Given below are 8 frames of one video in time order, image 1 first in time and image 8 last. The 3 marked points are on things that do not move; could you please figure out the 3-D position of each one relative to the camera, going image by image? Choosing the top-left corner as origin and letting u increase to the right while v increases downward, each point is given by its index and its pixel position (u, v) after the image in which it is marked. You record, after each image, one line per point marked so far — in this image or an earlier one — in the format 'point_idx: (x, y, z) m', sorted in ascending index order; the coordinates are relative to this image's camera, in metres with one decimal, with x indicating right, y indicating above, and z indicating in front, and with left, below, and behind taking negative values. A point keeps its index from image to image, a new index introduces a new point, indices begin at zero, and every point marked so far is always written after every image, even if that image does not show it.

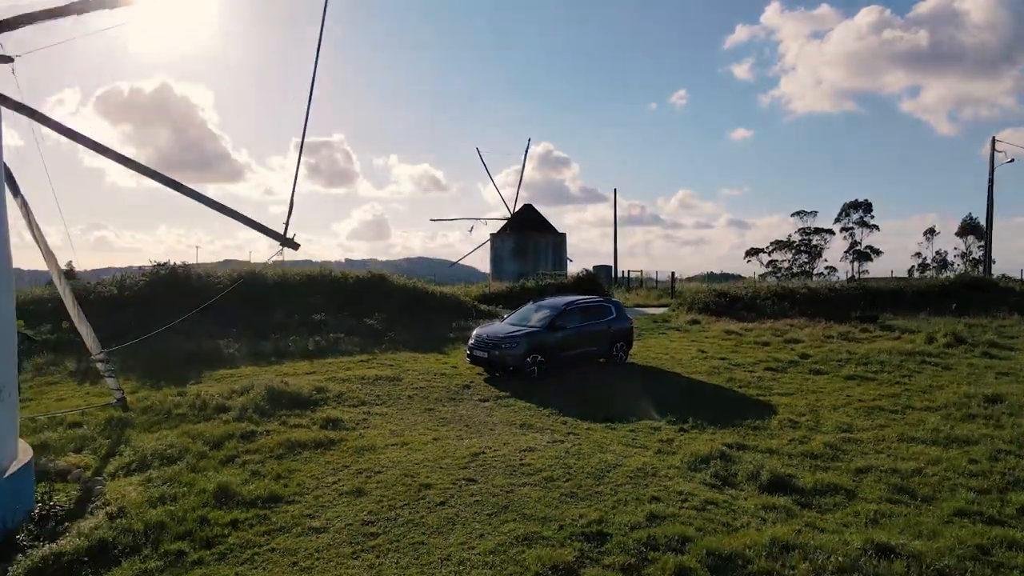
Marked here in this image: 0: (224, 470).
0: (-3.4, -2.1, +7.3) m
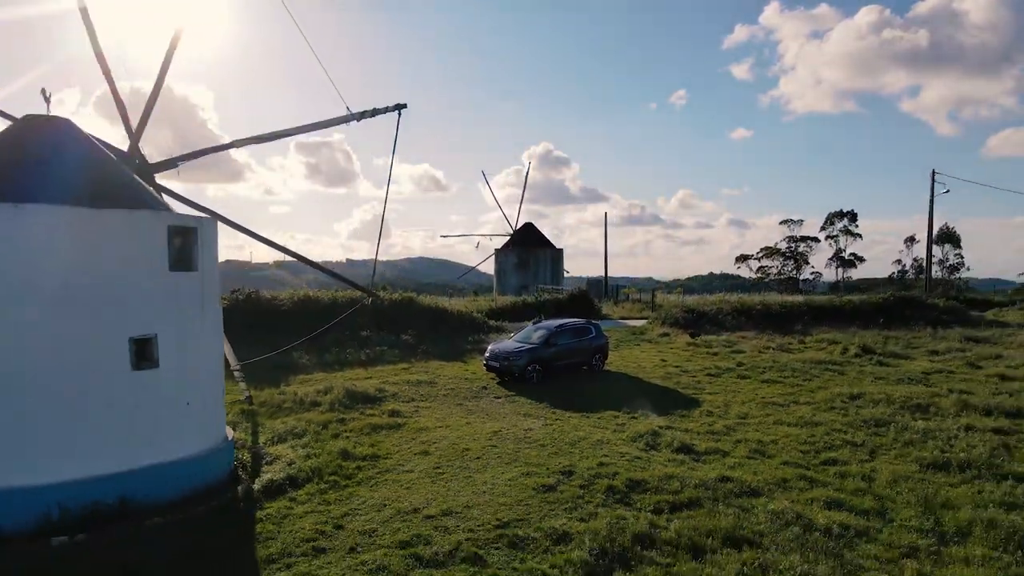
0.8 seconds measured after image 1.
0: (-3.2, -2.8, +11.5) m
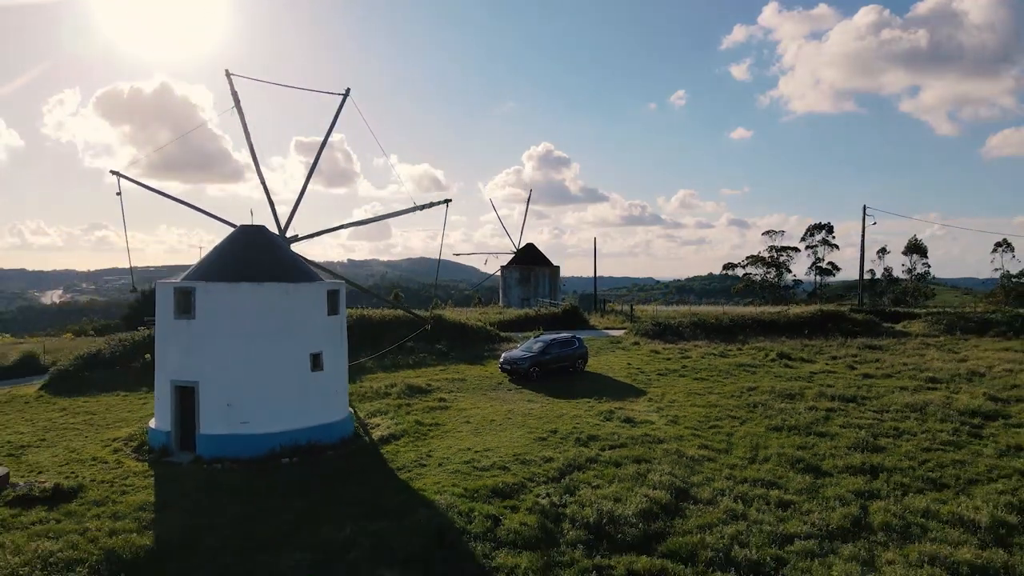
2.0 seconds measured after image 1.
0: (-3.0, -3.7, +18.2) m
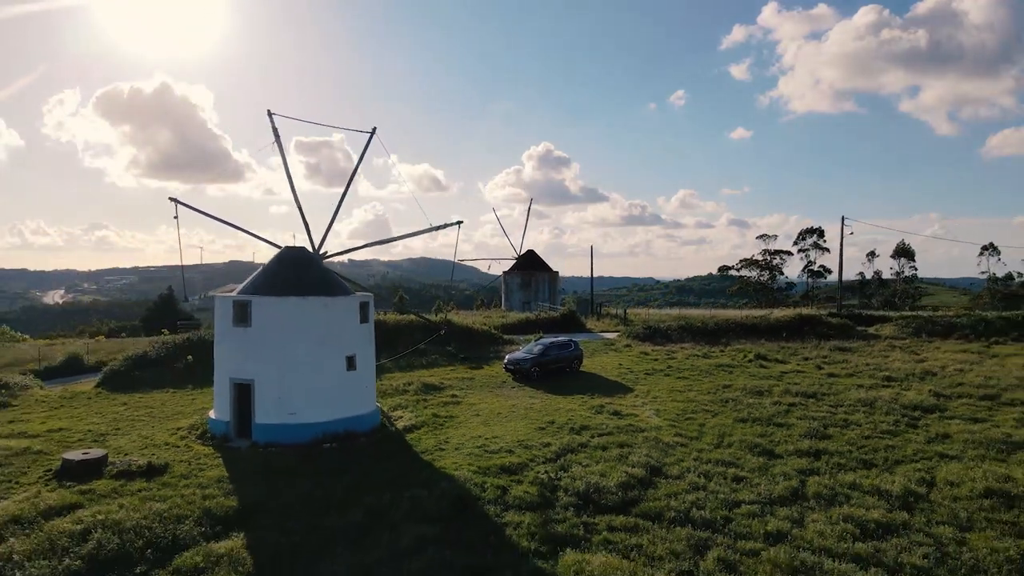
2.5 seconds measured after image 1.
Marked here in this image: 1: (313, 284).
0: (-2.9, -4.1, +21.0) m
1: (-5.7, +0.1, +17.9) m
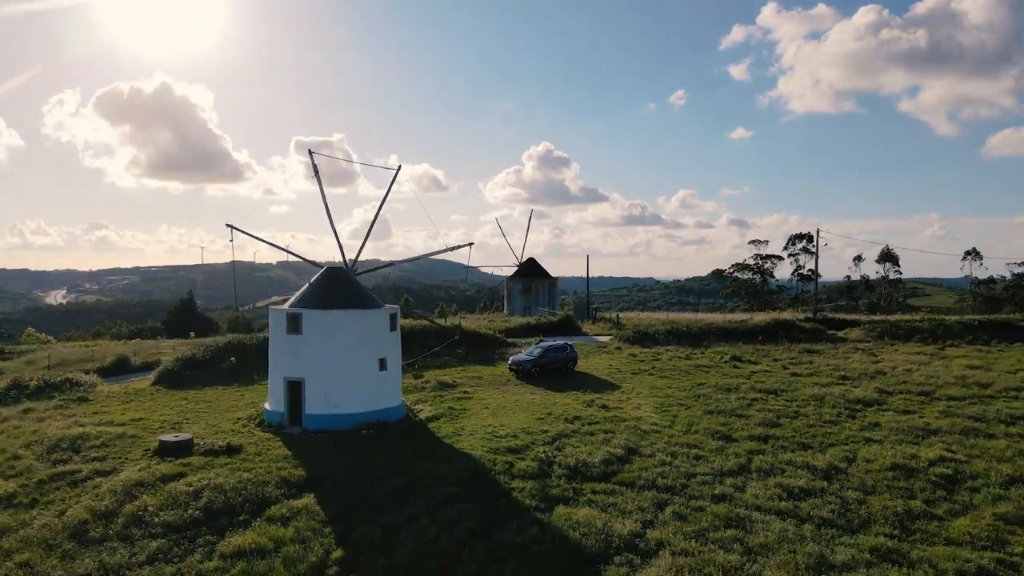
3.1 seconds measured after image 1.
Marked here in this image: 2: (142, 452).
0: (-2.7, -4.5, +24.7) m
1: (-5.6, -0.4, +21.6) m
2: (-10.9, -4.9, +18.4) m
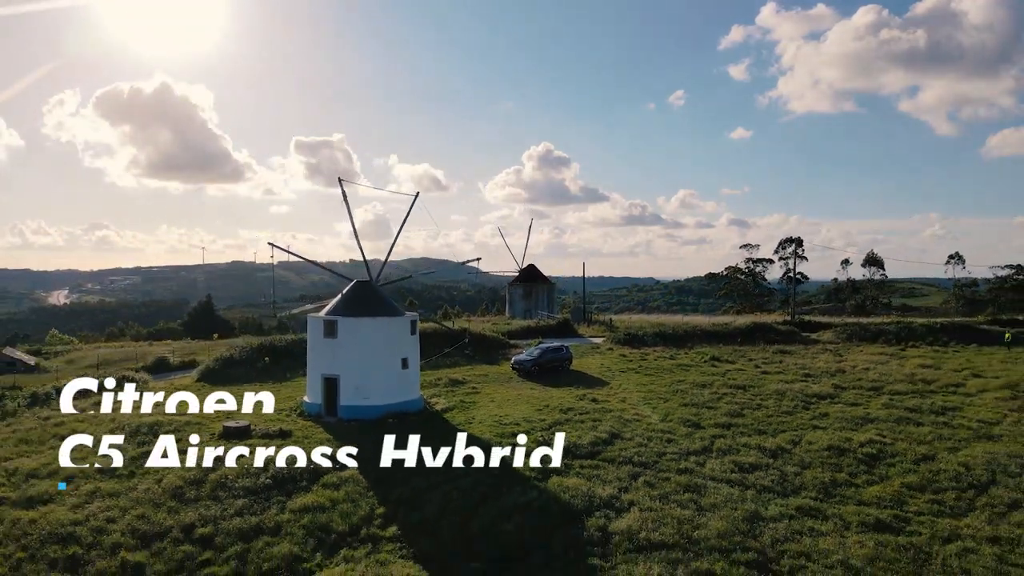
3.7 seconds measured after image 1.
0: (-2.6, -5.0, +28.4) m
1: (-5.5, -0.8, +25.4) m
2: (-10.8, -5.3, +22.1) m
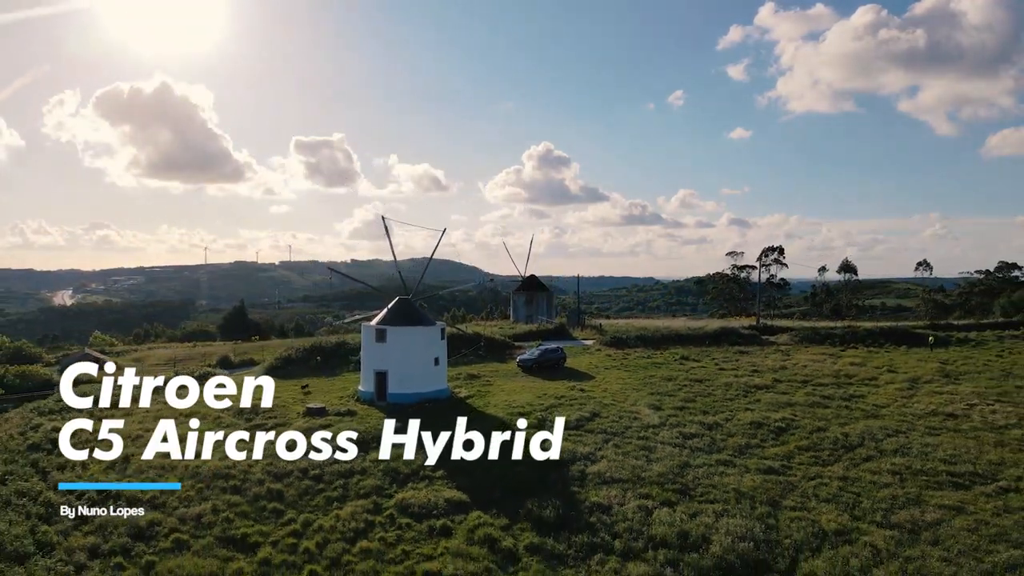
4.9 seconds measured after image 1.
0: (-2.3, -5.8, +36.2) m
1: (-5.1, -1.7, +33.2) m
2: (-10.4, -6.2, +30.0) m
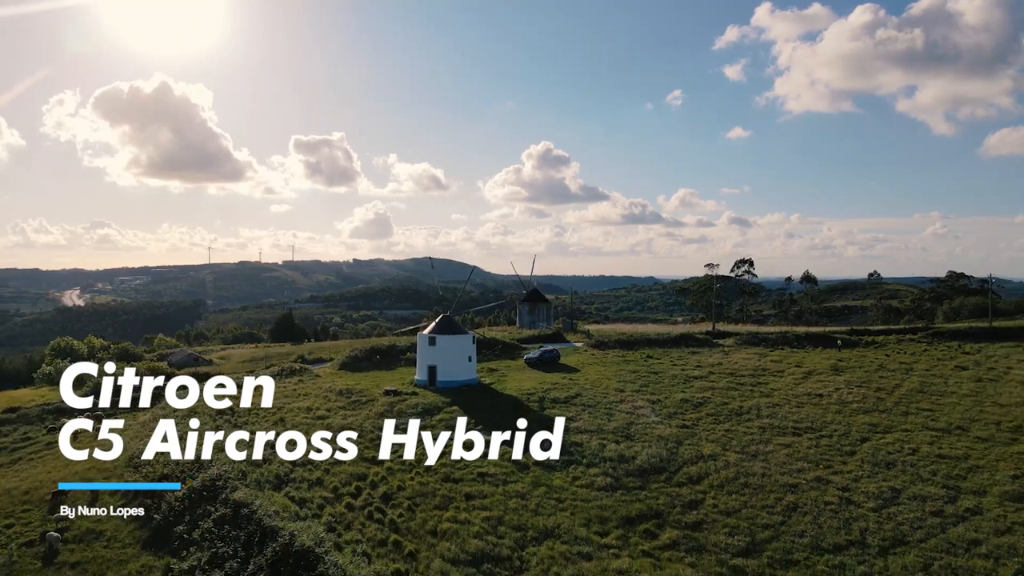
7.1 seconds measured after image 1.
0: (-1.5, -7.3, +50.9) m
1: (-4.4, -3.2, +47.9) m
2: (-9.7, -7.7, +44.6) m
